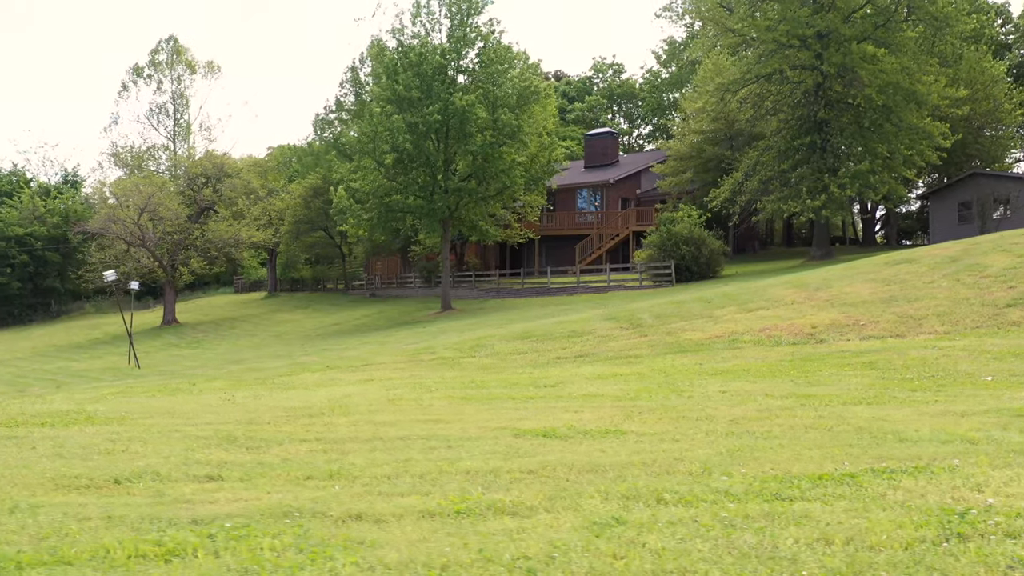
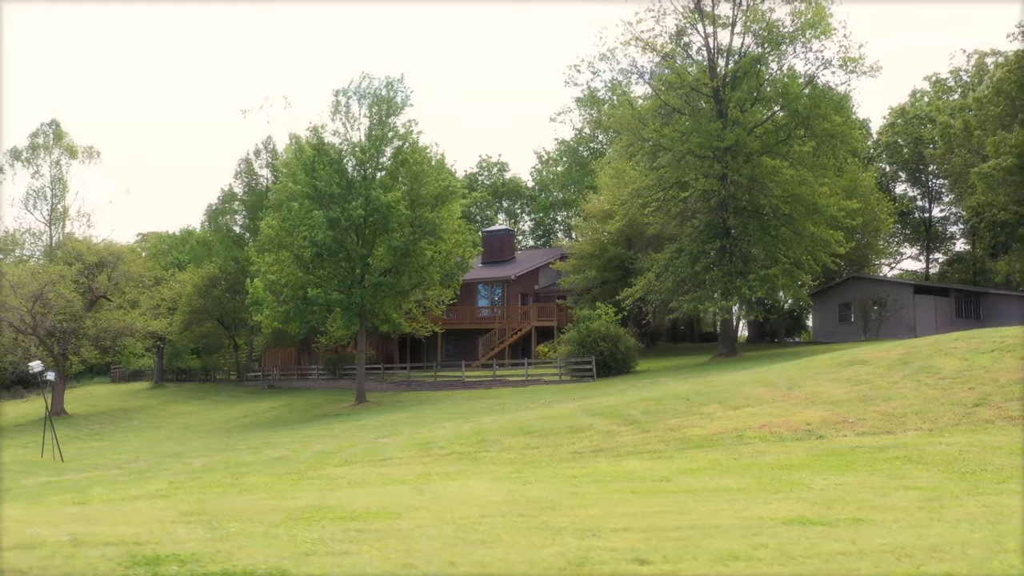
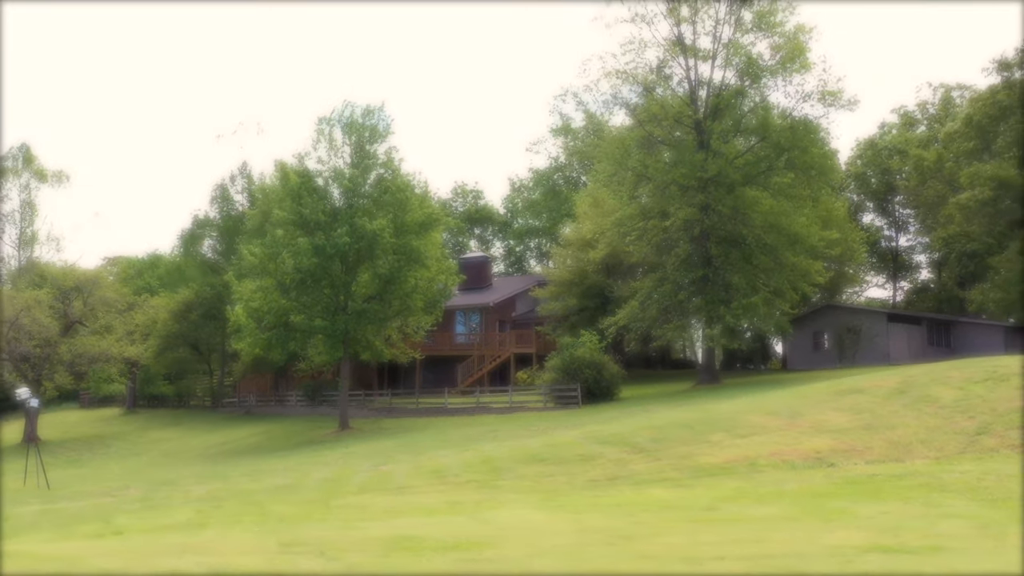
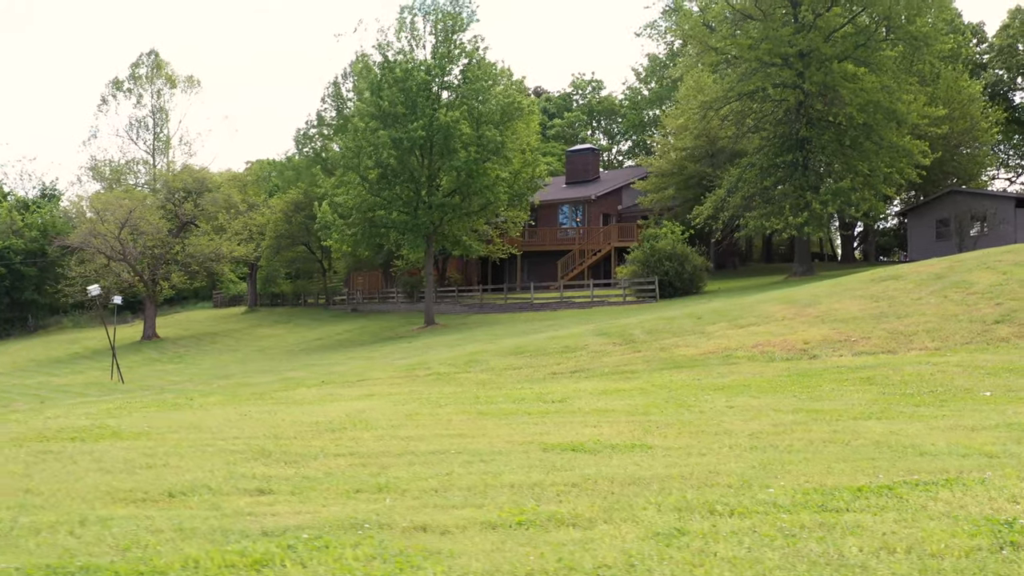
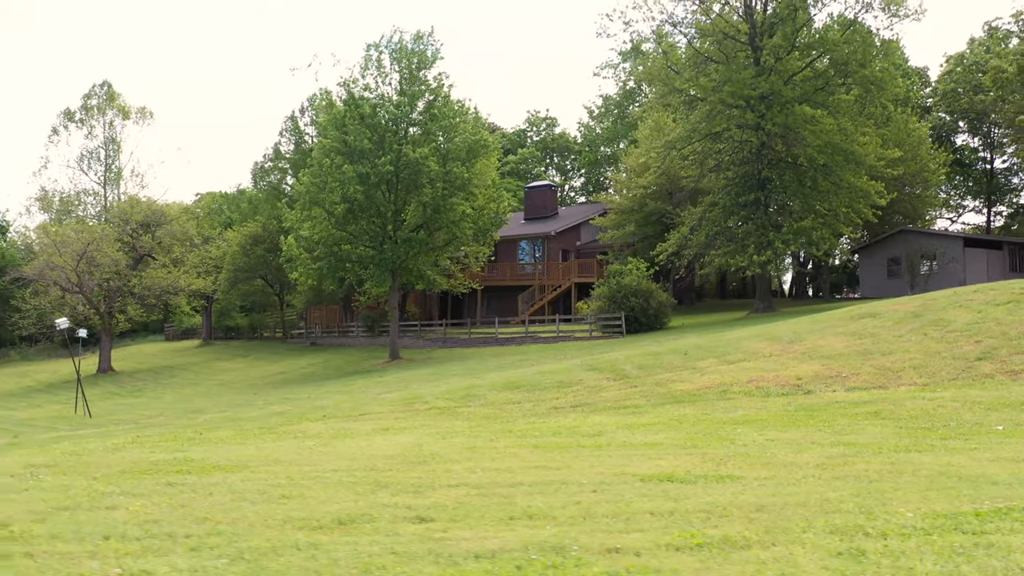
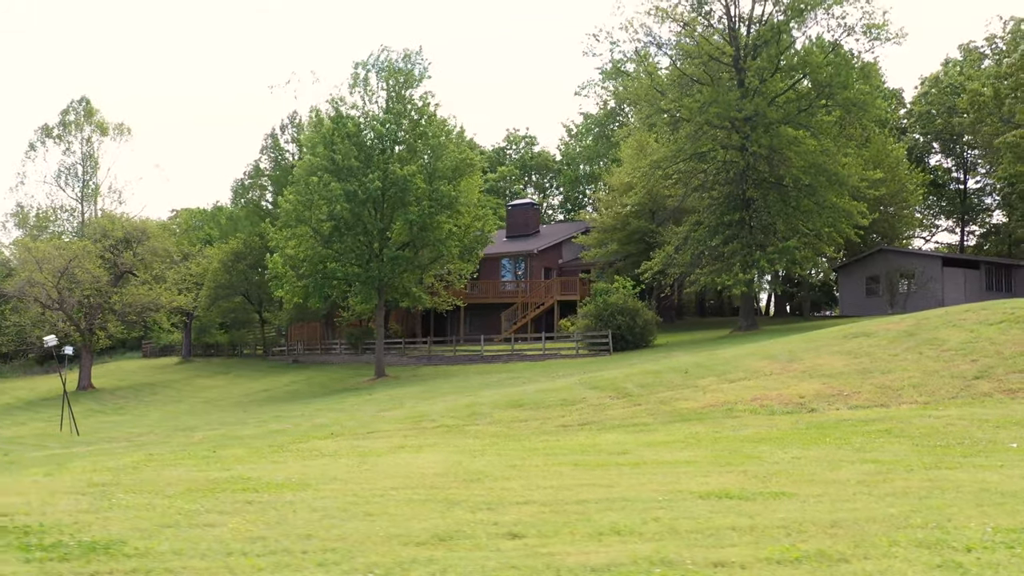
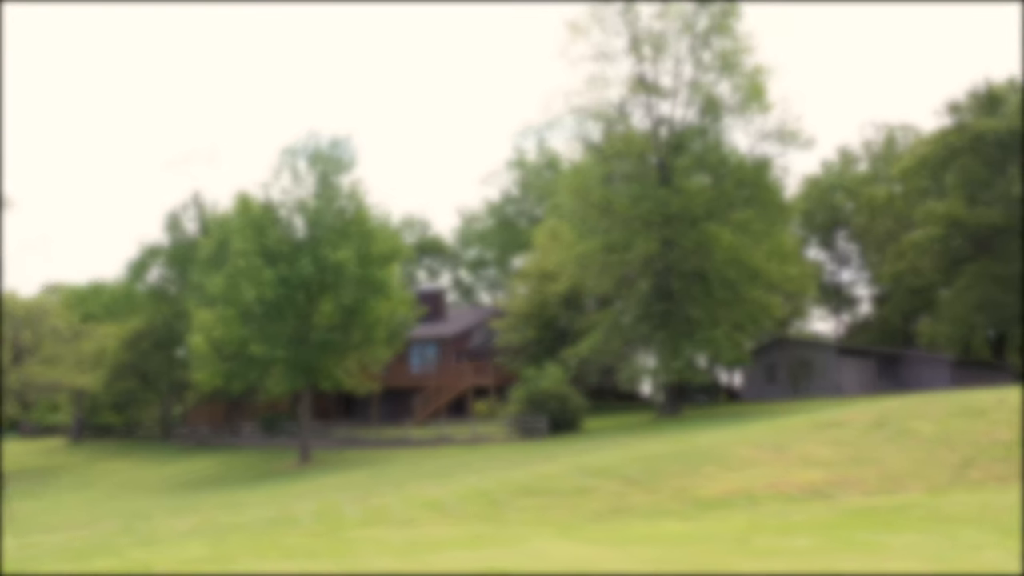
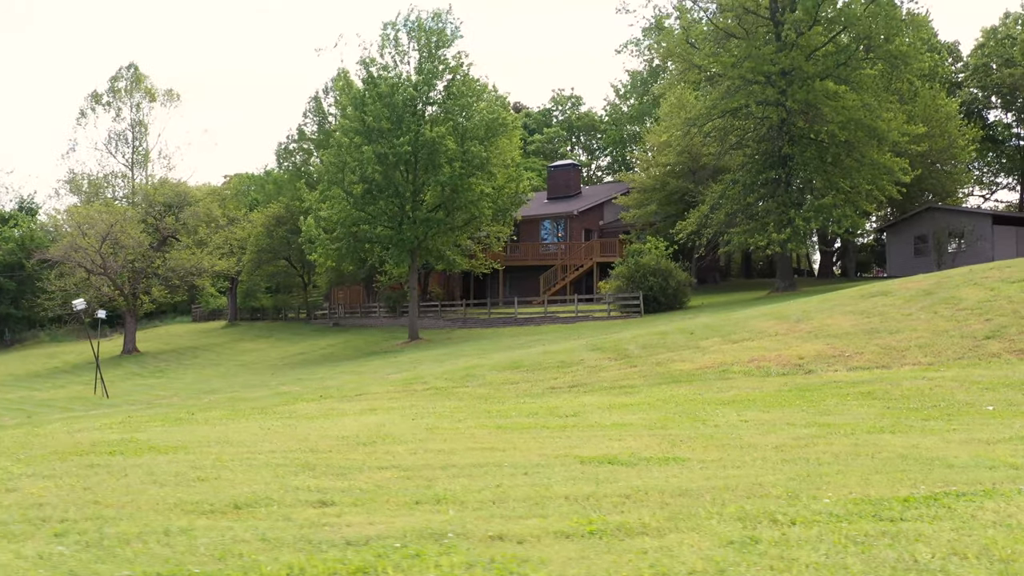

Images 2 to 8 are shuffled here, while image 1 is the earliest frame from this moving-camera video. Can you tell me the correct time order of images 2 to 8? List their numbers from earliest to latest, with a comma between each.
4, 8, 5, 6, 2, 3, 7
